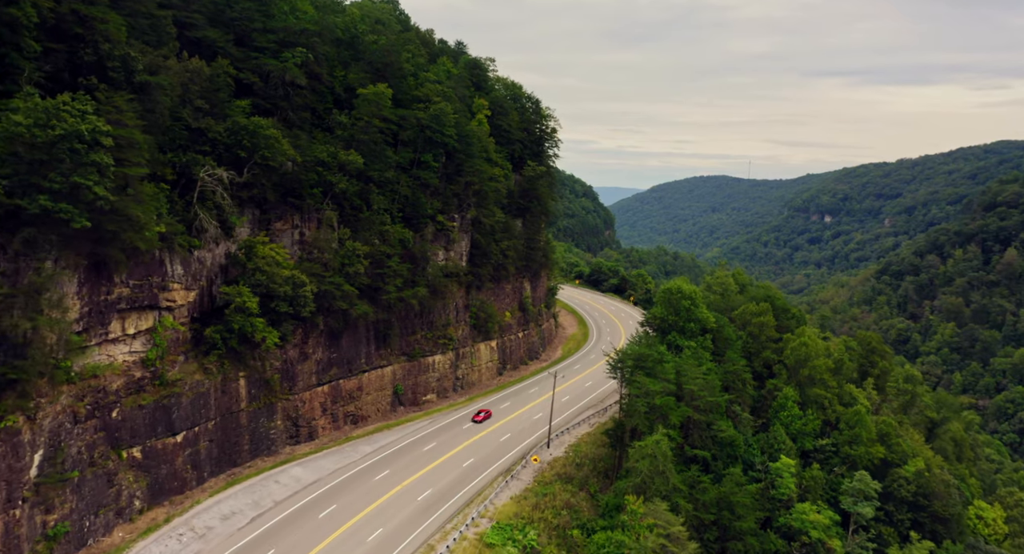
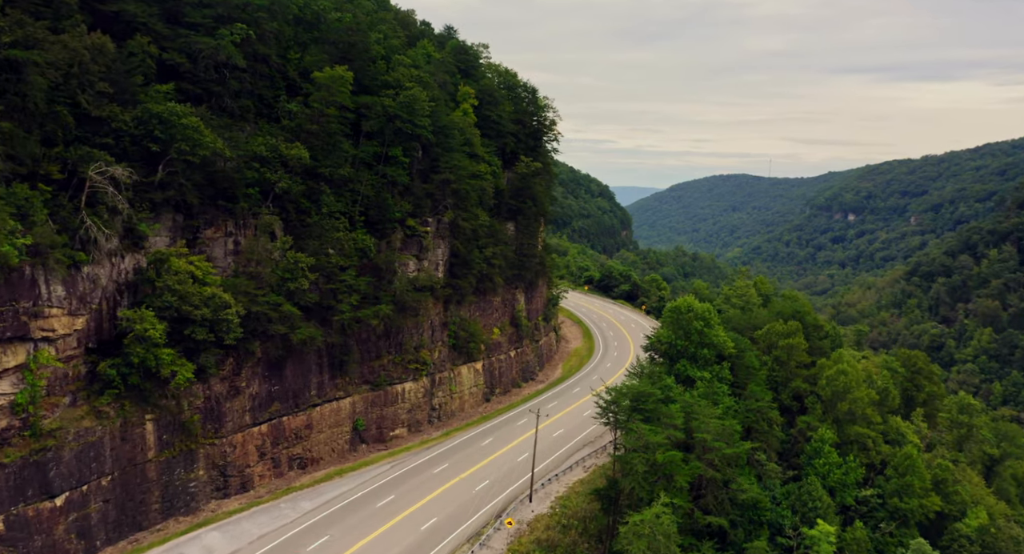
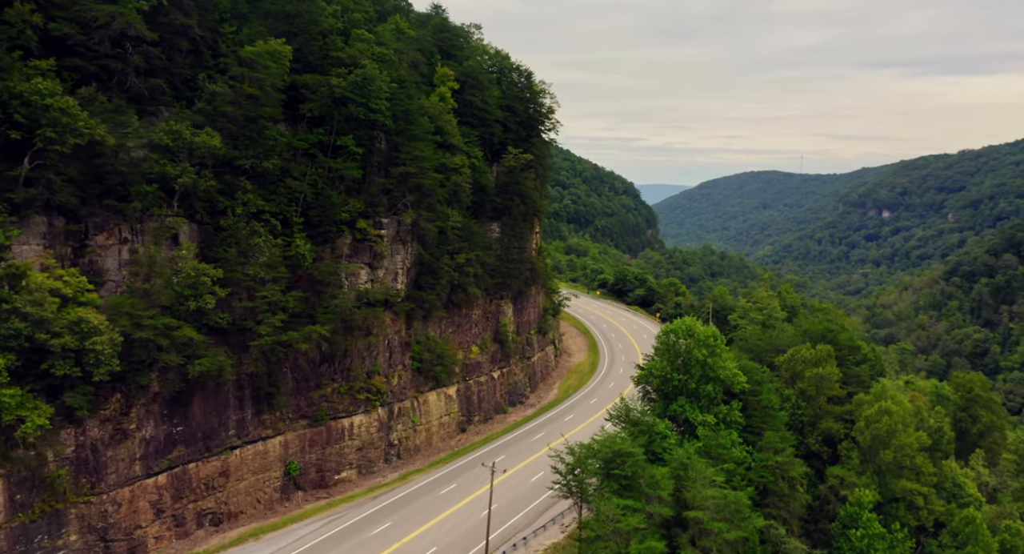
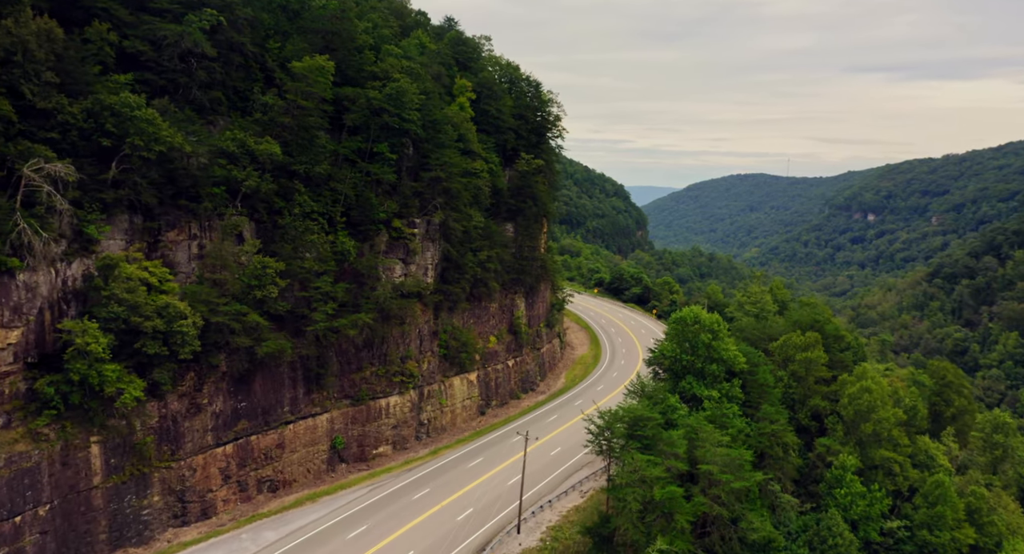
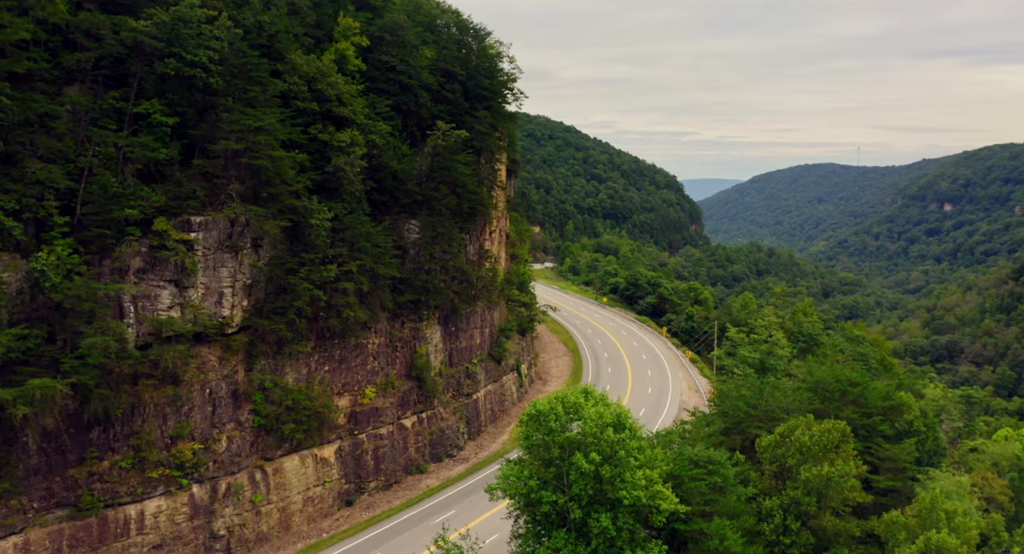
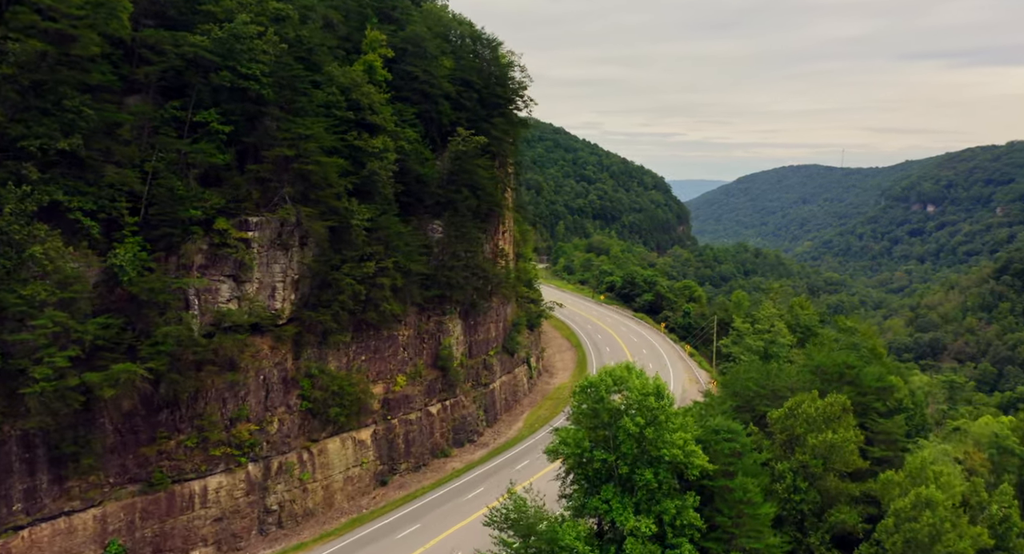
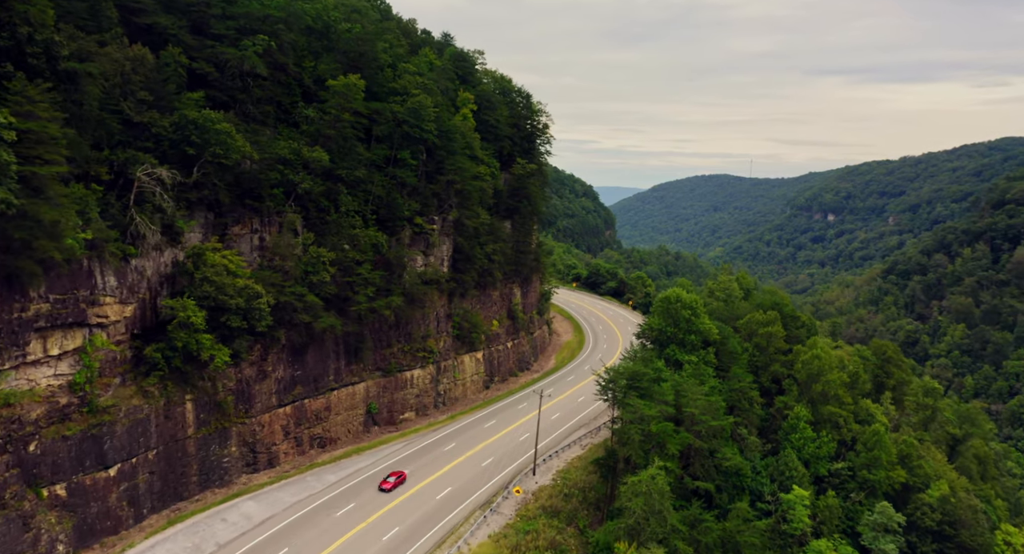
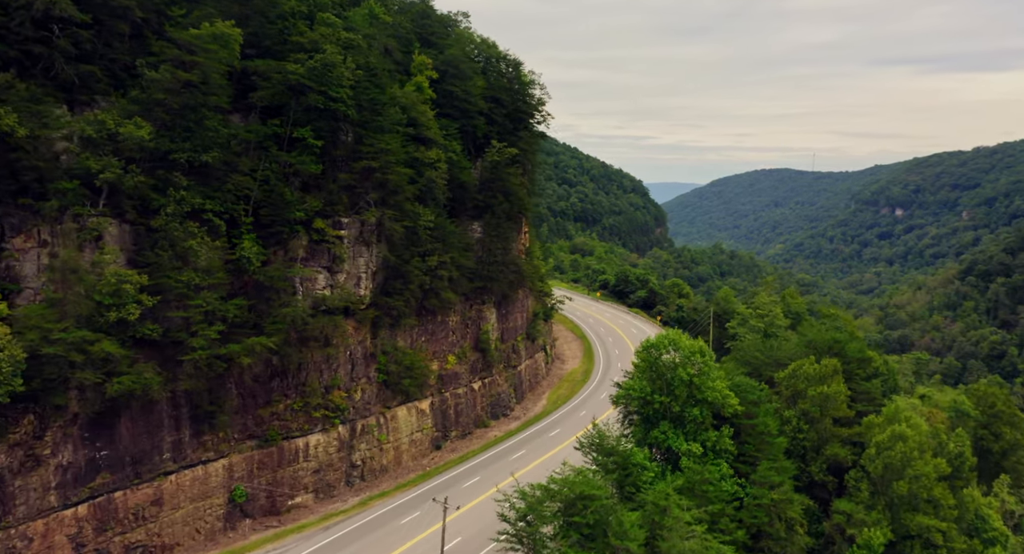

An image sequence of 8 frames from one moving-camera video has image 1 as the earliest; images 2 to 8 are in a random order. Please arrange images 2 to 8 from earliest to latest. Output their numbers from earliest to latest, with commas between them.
7, 2, 4, 3, 8, 6, 5
